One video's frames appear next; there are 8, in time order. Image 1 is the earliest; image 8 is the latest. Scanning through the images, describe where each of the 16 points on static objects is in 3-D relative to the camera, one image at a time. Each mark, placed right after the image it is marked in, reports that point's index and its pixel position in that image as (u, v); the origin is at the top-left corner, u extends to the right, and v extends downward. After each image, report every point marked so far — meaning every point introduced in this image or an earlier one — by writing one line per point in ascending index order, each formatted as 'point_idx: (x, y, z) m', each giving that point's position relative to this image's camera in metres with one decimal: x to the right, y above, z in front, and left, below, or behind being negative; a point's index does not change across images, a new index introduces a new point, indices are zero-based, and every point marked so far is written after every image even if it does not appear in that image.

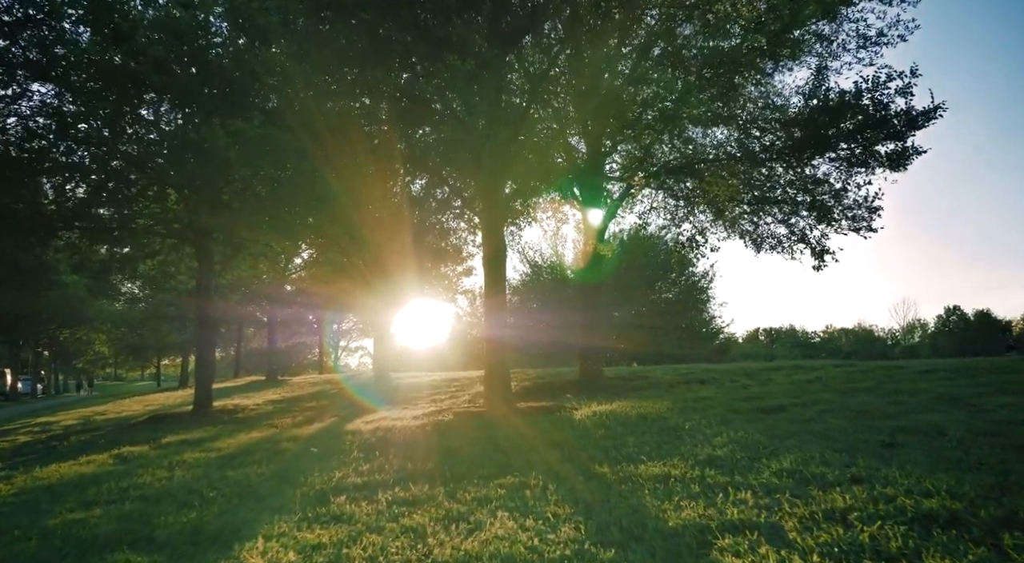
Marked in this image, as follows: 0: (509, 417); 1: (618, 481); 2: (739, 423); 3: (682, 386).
0: (-0.1, -2.6, +12.9) m
1: (+1.1, -2.0, +6.8) m
2: (+3.3, -2.1, +9.8) m
3: (+4.0, -2.5, +16.2) m
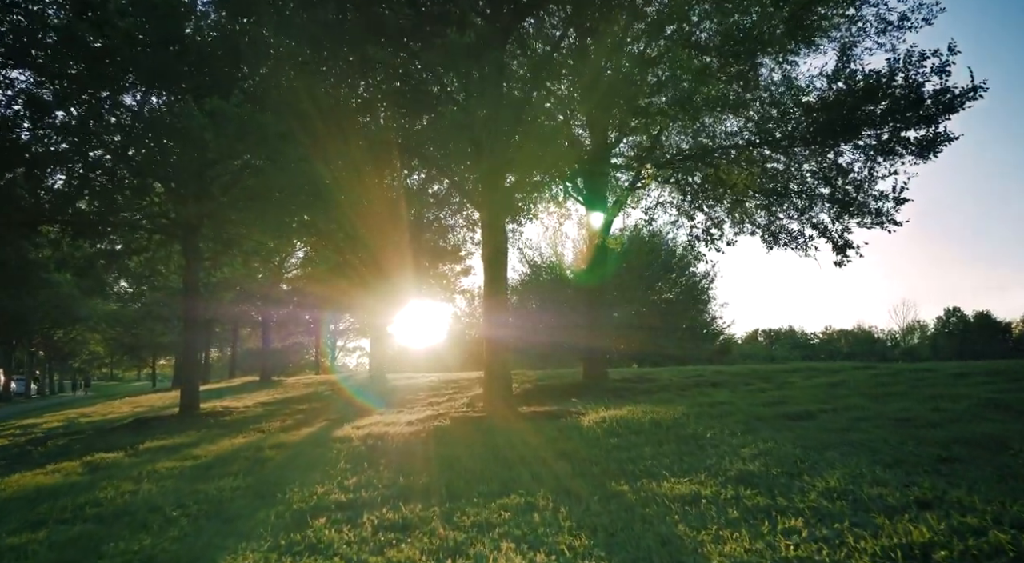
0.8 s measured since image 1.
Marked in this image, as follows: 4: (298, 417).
0: (0.0, -2.5, +12.0) m
1: (+1.1, -1.9, +5.9) m
2: (+3.3, -2.0, +8.9) m
3: (+4.0, -2.5, +15.3) m
4: (-6.2, -3.9, +19.5) m
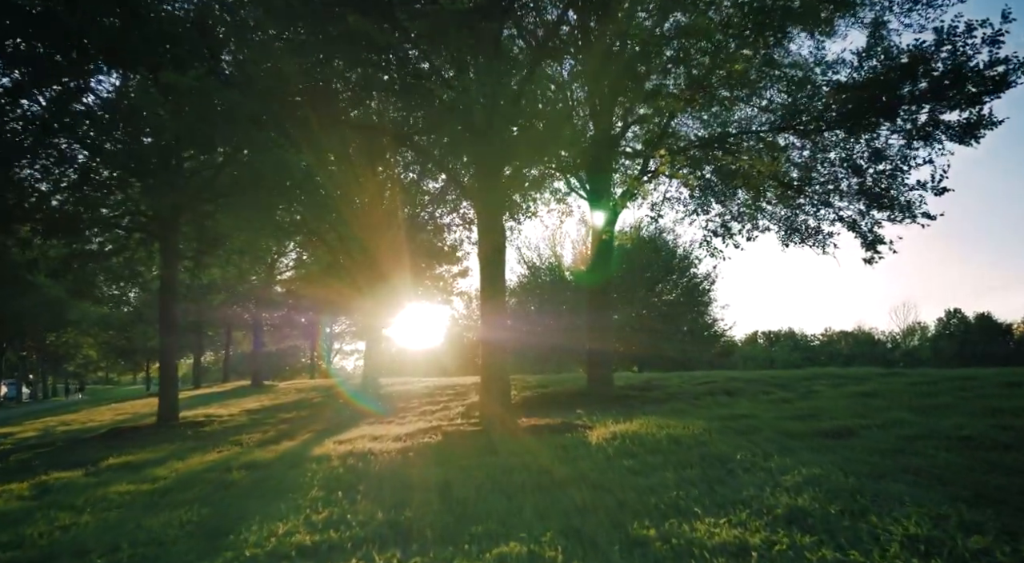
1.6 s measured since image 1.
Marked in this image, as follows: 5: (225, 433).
0: (0.0, -2.5, +10.8) m
1: (+1.1, -1.9, +4.7) m
2: (+3.3, -2.0, +7.7) m
3: (+4.0, -2.5, +14.1) m
4: (-6.2, -3.9, +18.3) m
5: (-7.4, -3.9, +17.3) m
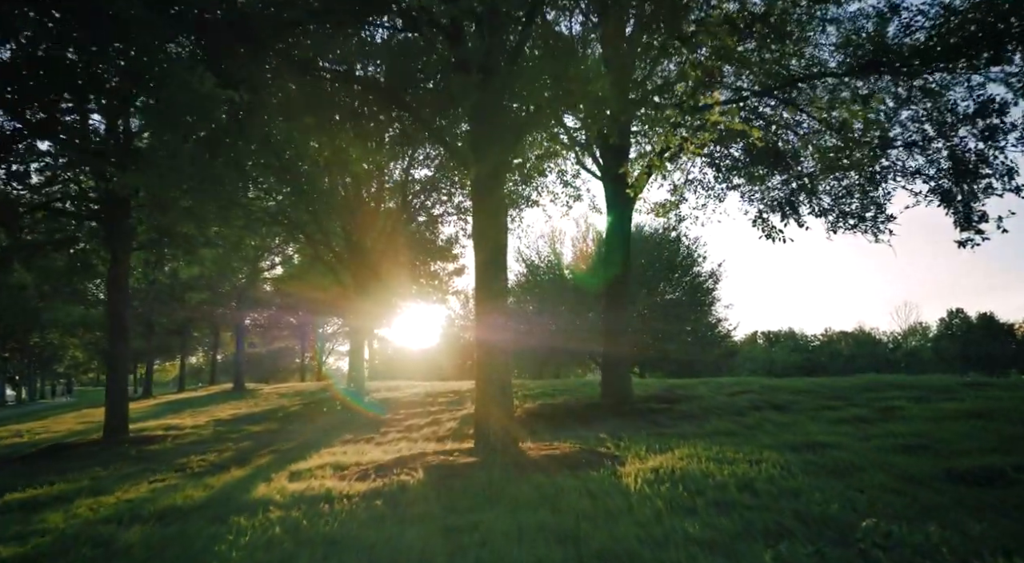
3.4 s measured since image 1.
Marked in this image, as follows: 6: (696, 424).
0: (0.0, -2.3, +8.2) m
1: (+1.2, -1.7, +2.1) m
2: (+3.4, -1.8, +5.1) m
3: (+4.1, -2.3, +11.5) m
4: (-6.2, -3.8, +15.6) m
5: (-7.4, -3.7, +14.7) m
6: (+3.1, -2.4, +11.4) m
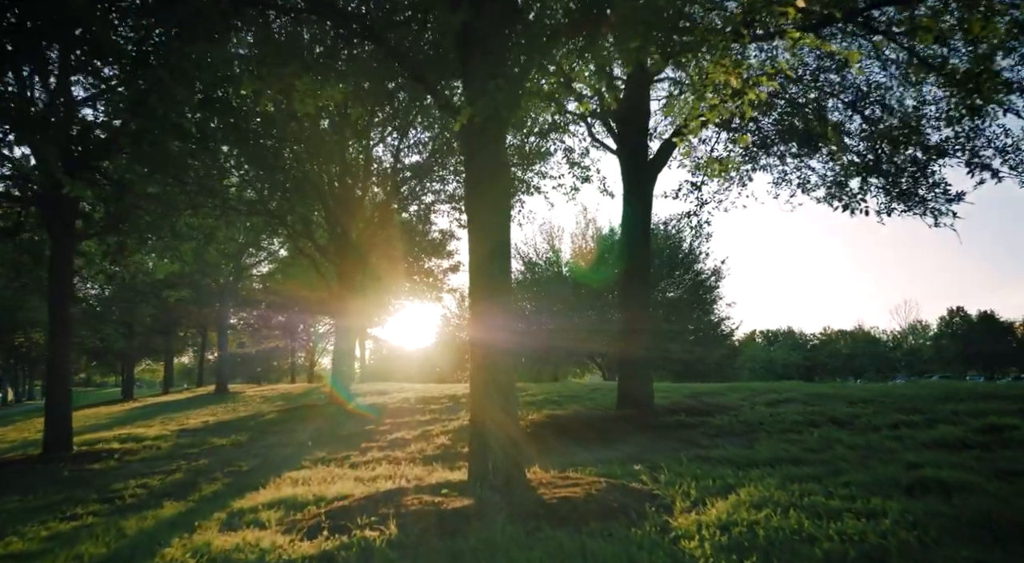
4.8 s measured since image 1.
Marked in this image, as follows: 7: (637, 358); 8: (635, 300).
0: (+0.1, -2.1, +6.0) m
1: (+1.3, -1.6, -0.1) m
2: (+3.5, -1.6, +2.9) m
3: (+4.1, -2.1, +9.3) m
4: (-6.2, -3.6, +13.4) m
5: (-7.3, -3.6, +12.4) m
6: (+3.1, -2.2, +9.2) m
7: (+2.6, -1.7, +13.6) m
8: (+2.6, -0.4, +13.7) m
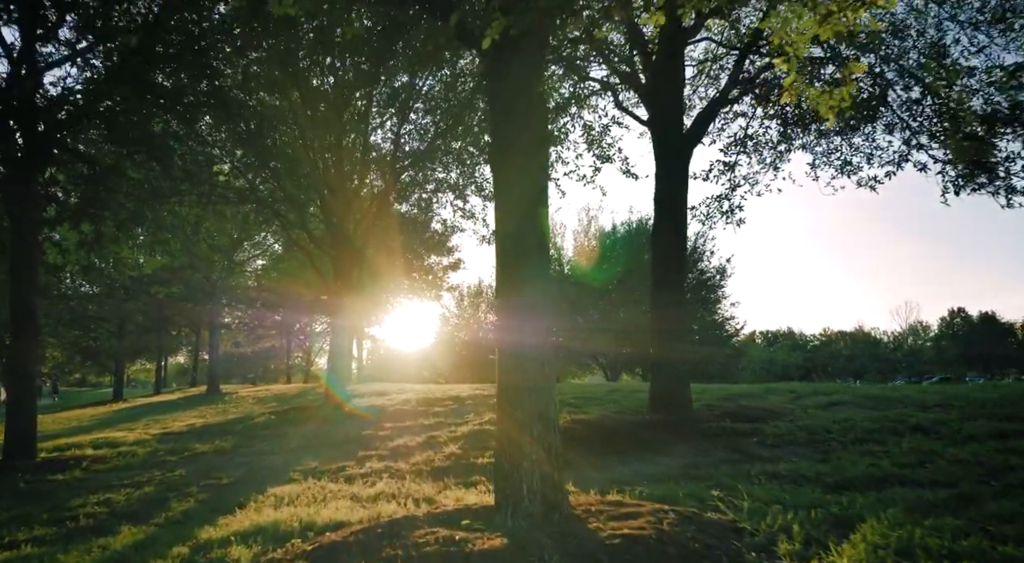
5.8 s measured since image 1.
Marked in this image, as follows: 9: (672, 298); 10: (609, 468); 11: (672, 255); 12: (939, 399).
0: (+0.4, -1.9, +4.4) m
1: (+1.7, -1.3, -1.7) m
2: (+3.8, -1.4, +1.4) m
3: (+4.4, -1.9, +7.8) m
4: (-5.9, -3.4, +11.8) m
5: (-7.0, -3.3, +10.9) m
6: (+3.5, -2.0, +7.6) m
7: (+2.9, -1.4, +12.0) m
8: (+2.9, -0.2, +12.2) m
9: (+2.9, -0.3, +12.2) m
10: (+1.2, -2.4, +8.7) m
11: (+2.9, +0.4, +12.2) m
12: (+6.8, -1.8, +10.6) m
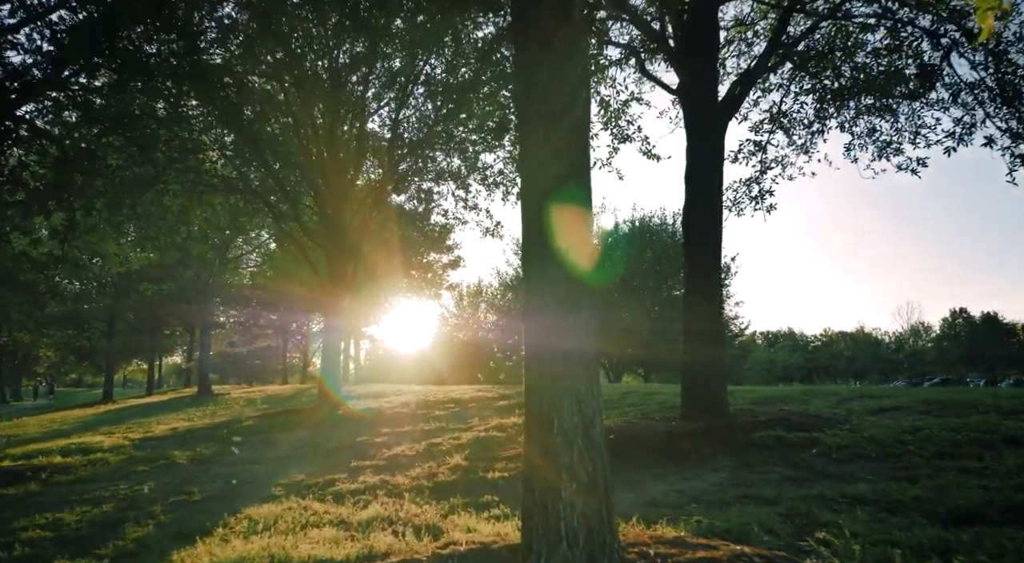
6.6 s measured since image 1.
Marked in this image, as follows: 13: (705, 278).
0: (+0.6, -1.7, +3.1) m
1: (+1.9, -1.1, -3.0) m
2: (+4.0, -1.2, 0.0) m
3: (+4.6, -1.7, +6.5) m
4: (-5.7, -3.2, +10.5) m
5: (-6.8, -3.1, +9.5) m
6: (+3.7, -1.8, +6.3) m
7: (+3.1, -1.3, +10.7) m
8: (+3.1, 0.0, +10.8) m
9: (+3.1, -0.2, +10.8) m
10: (+1.4, -2.2, +7.3) m
11: (+3.1, +0.6, +10.8) m
12: (+7.0, -1.7, +9.3) m
13: (+3.1, +0.1, +10.8) m
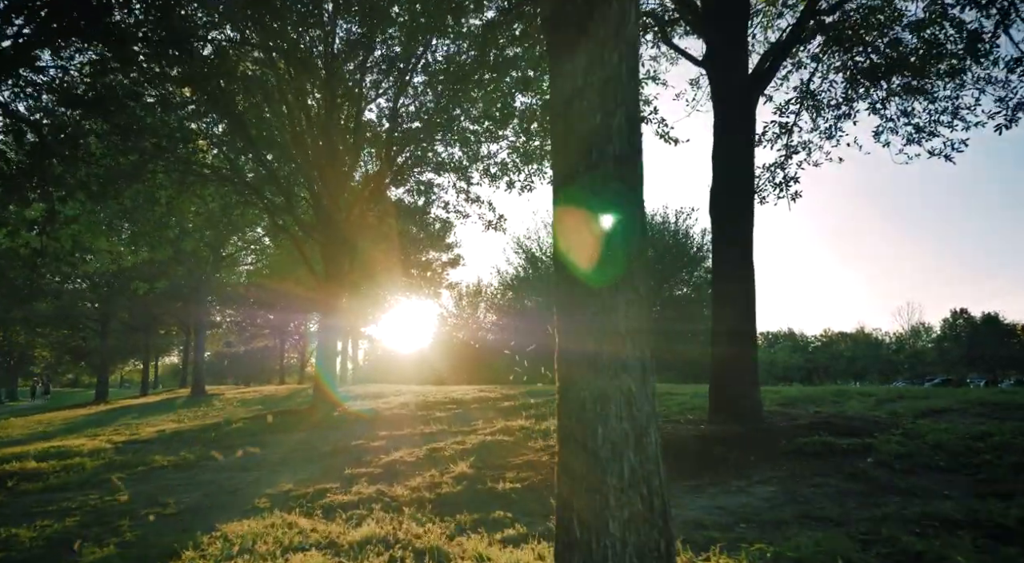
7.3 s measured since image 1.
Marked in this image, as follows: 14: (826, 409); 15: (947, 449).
0: (+0.8, -1.6, +2.1) m
1: (+2.1, -1.0, -4.0) m
2: (+4.2, -1.0, -0.9) m
3: (+4.8, -1.6, +5.5) m
4: (-5.5, -3.0, +9.5) m
5: (-6.7, -3.0, +8.5) m
6: (+3.8, -1.7, +5.4) m
7: (+3.2, -1.1, +9.7) m
8: (+3.2, +0.1, +9.9) m
9: (+3.2, 0.0, +9.9) m
10: (+1.5, -2.0, +6.4) m
11: (+3.2, +0.8, +9.9) m
12: (+7.1, -1.5, +8.4) m
13: (+3.2, +0.3, +9.9) m
14: (+4.8, -1.9, +10.1) m
15: (+4.5, -1.7, +6.9) m
